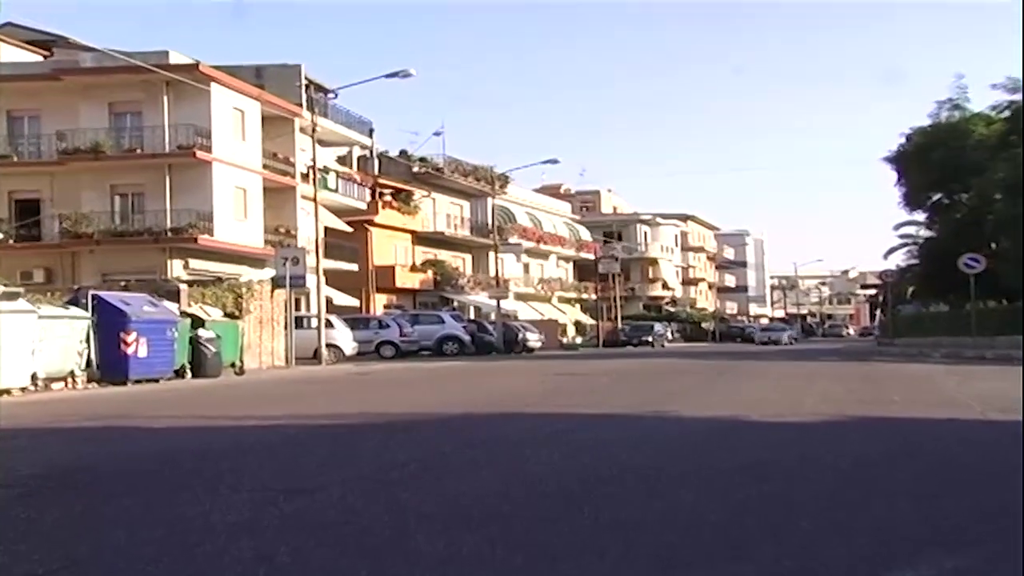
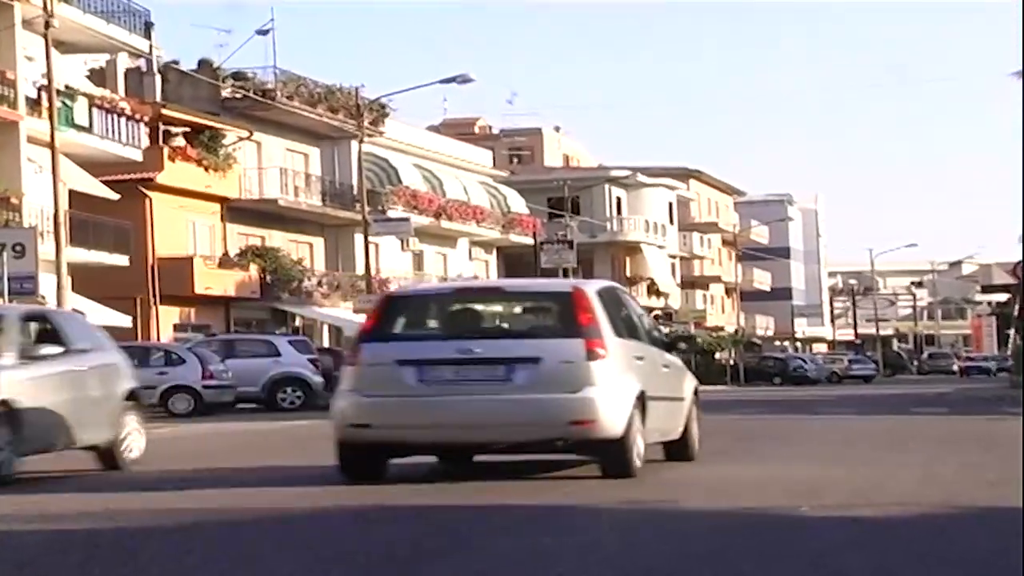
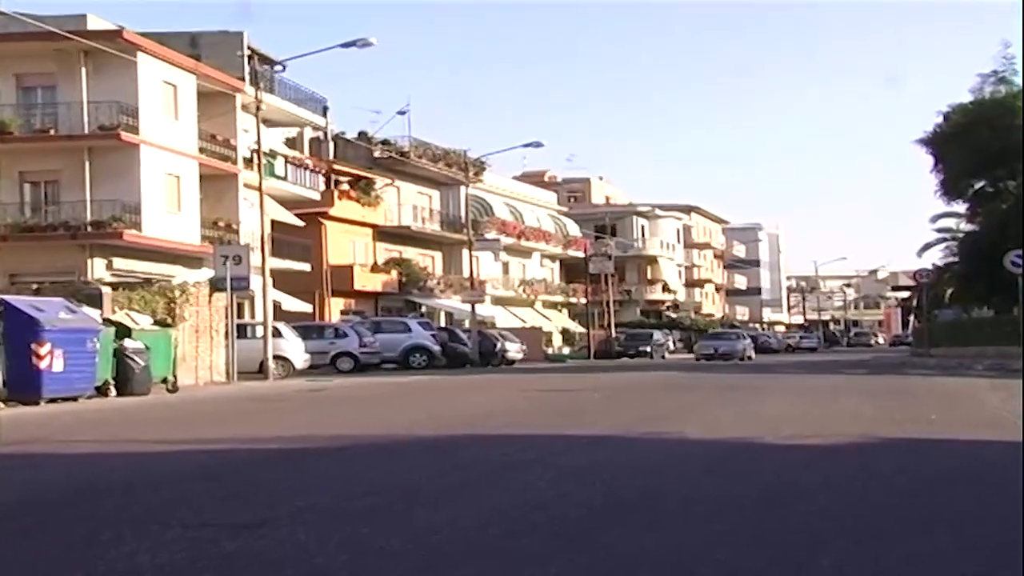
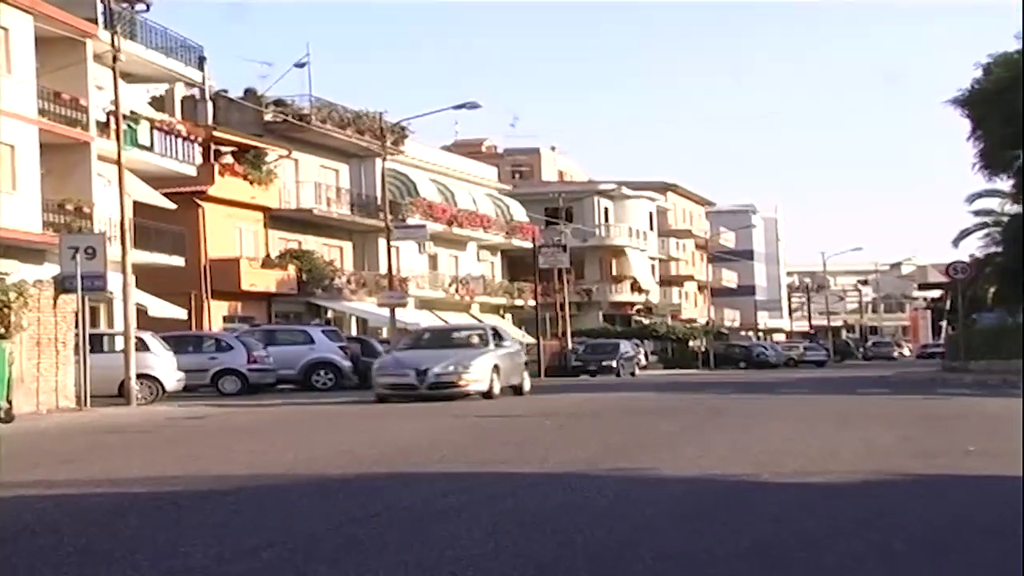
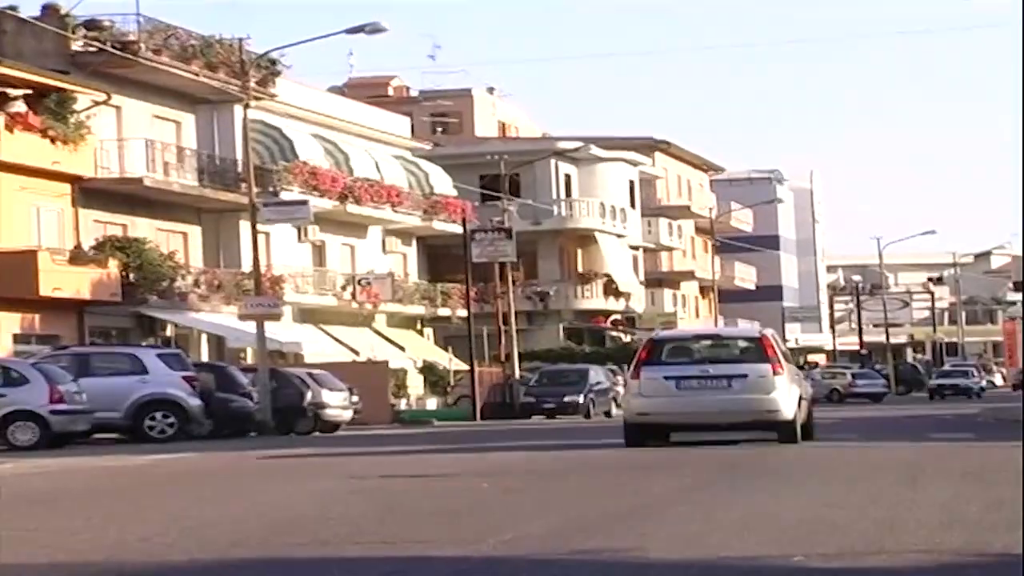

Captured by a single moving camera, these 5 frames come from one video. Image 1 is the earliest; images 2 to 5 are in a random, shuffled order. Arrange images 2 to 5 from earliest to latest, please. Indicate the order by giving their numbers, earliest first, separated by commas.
3, 4, 2, 5
